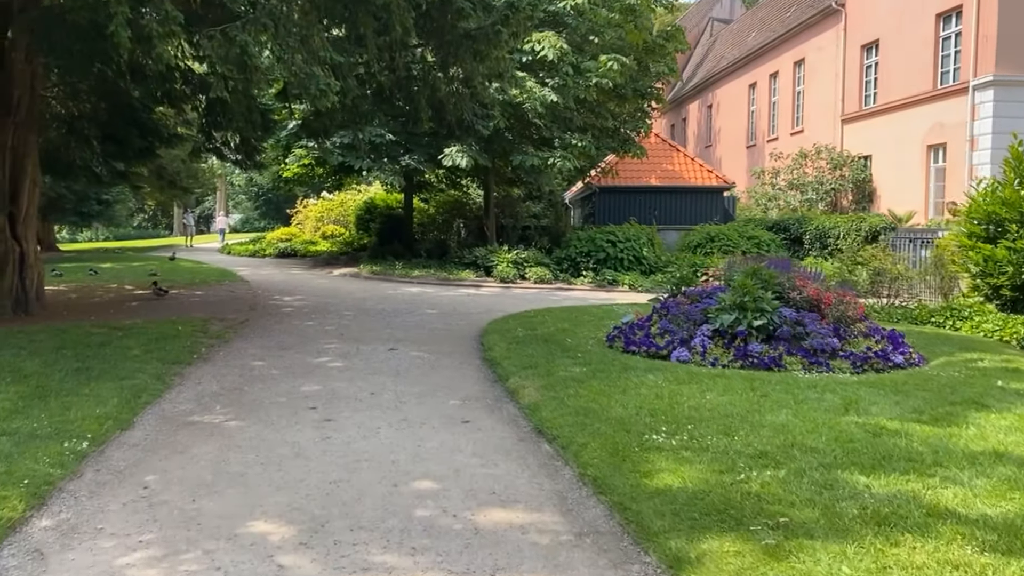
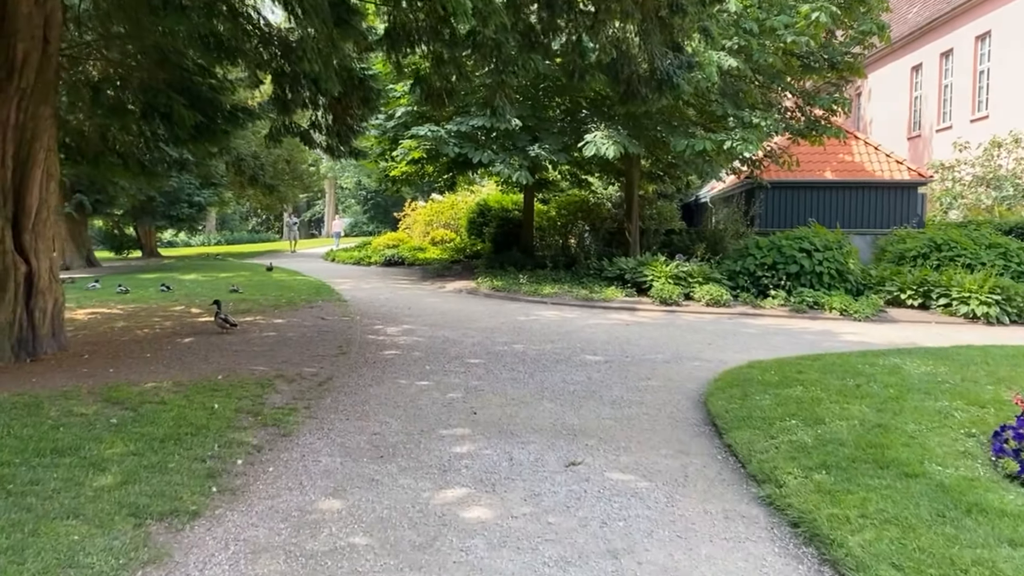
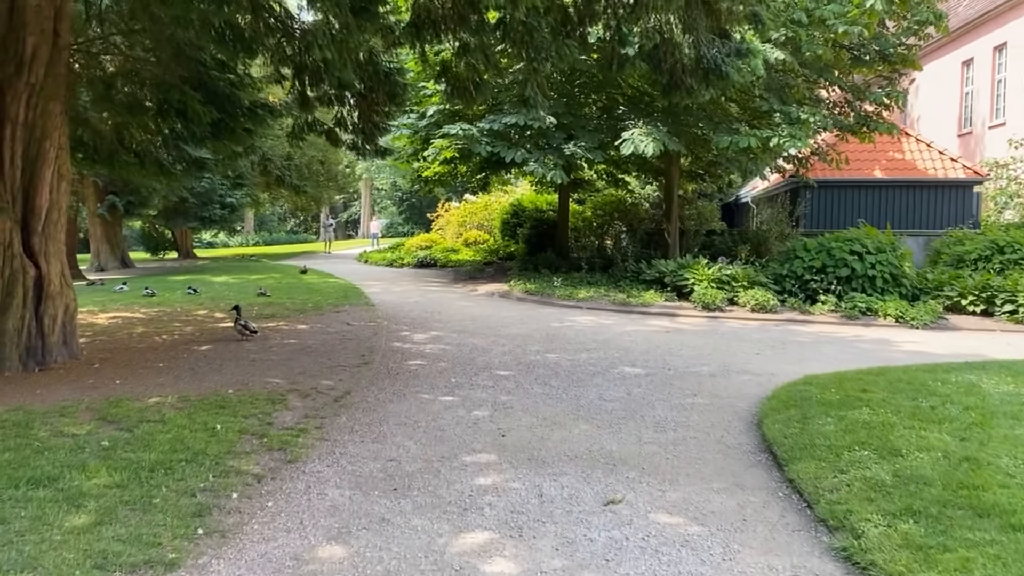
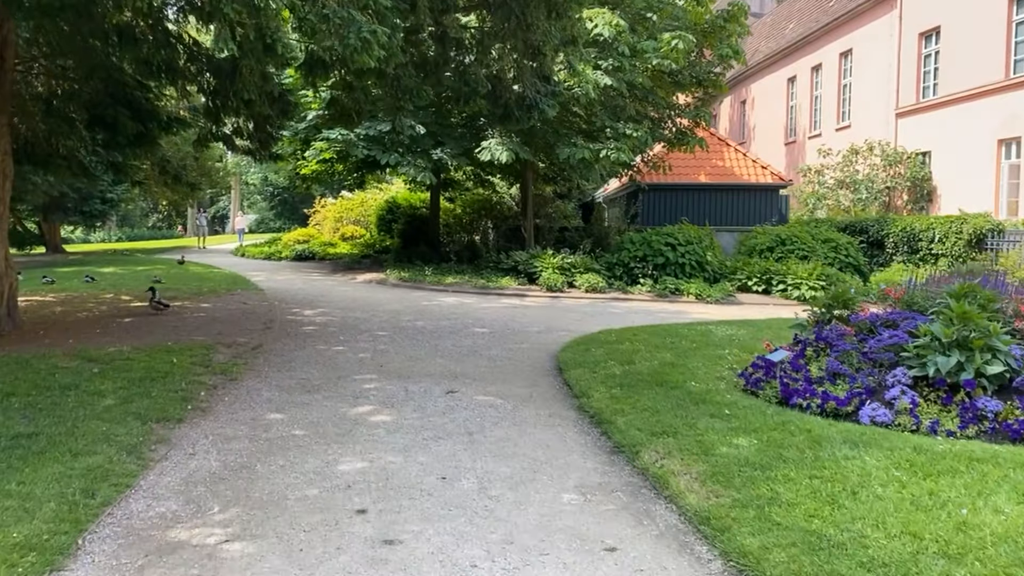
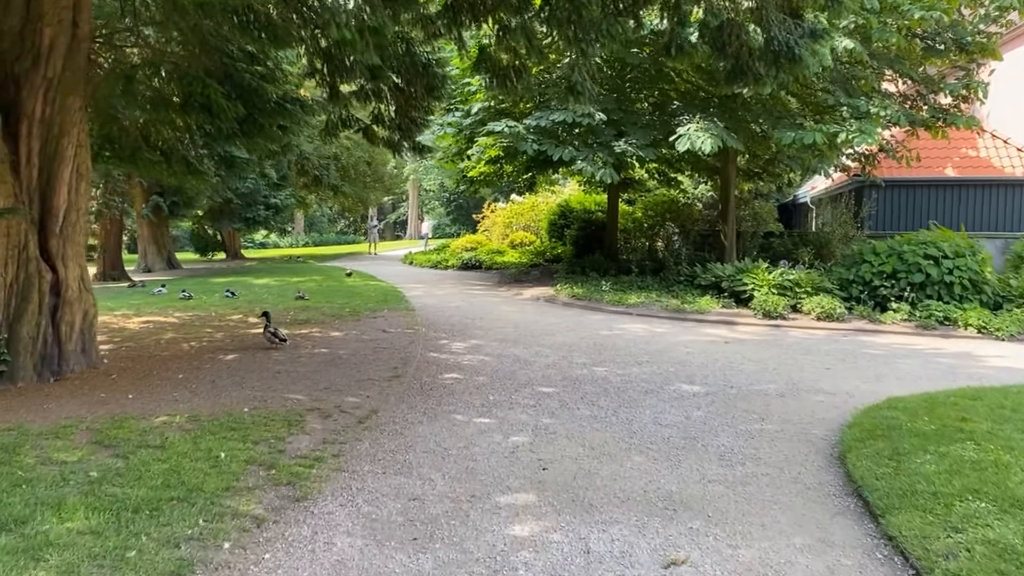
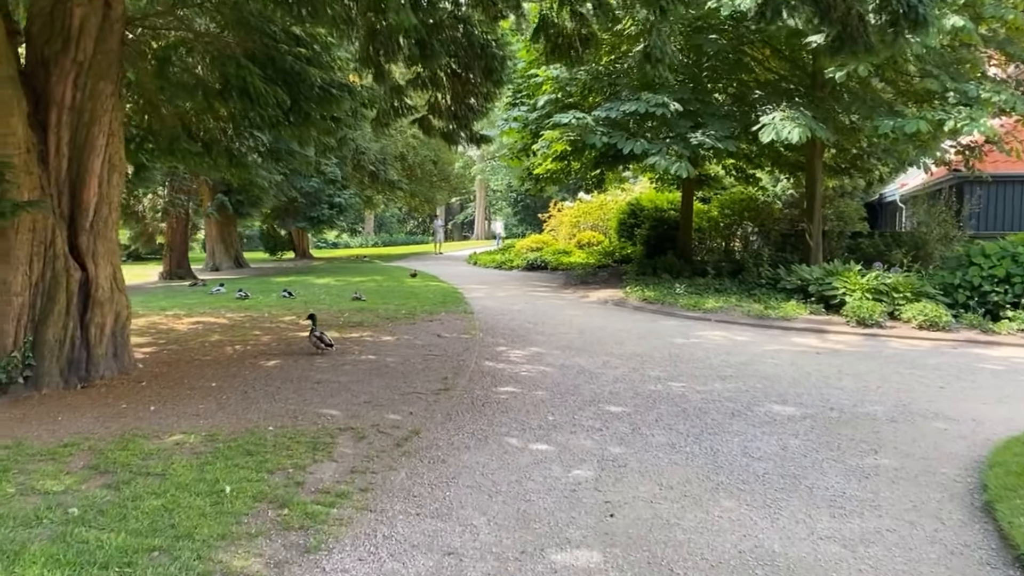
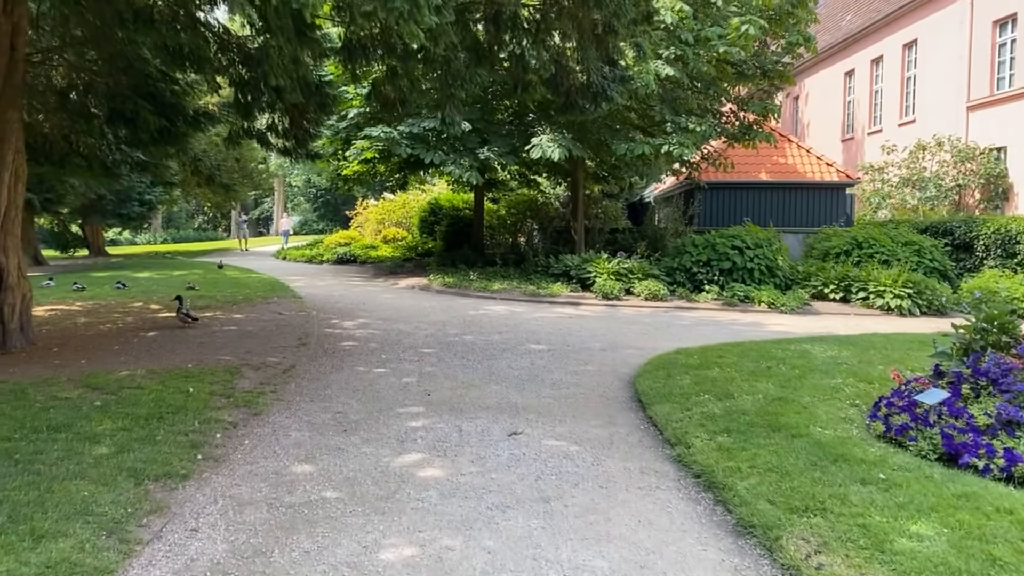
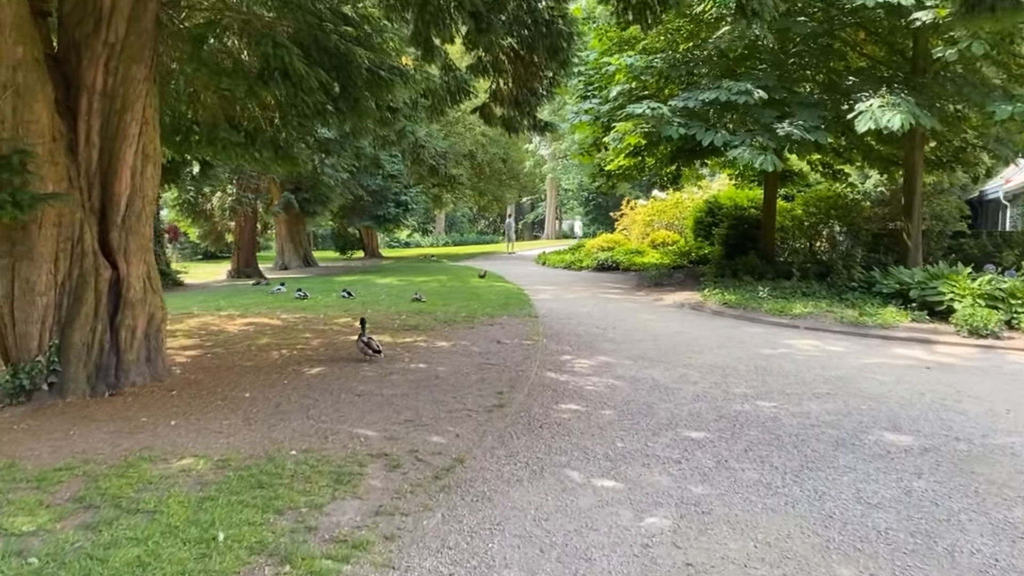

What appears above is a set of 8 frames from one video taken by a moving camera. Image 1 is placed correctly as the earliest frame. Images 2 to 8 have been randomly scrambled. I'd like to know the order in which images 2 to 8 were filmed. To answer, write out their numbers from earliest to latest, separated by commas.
4, 7, 2, 3, 5, 6, 8
